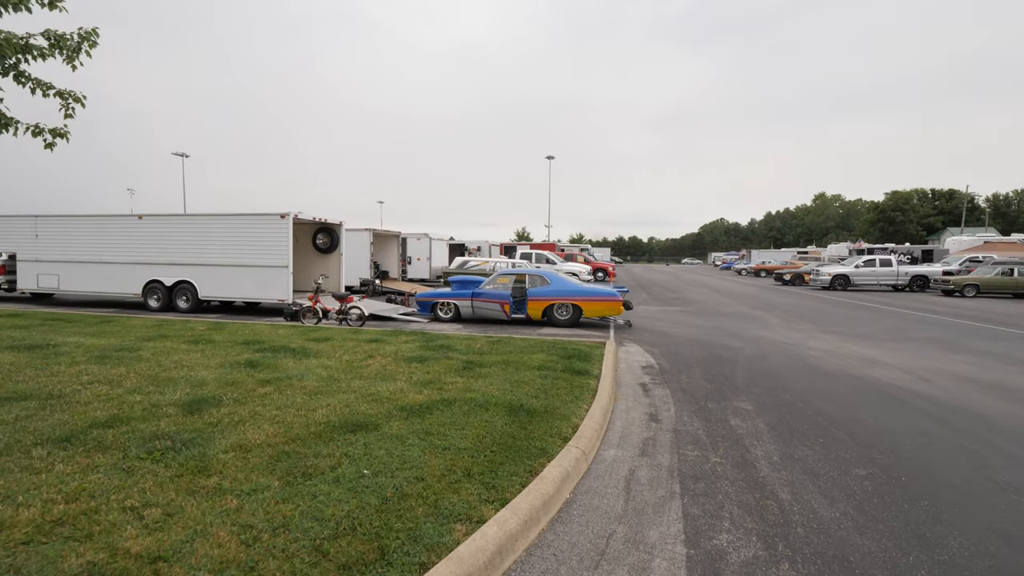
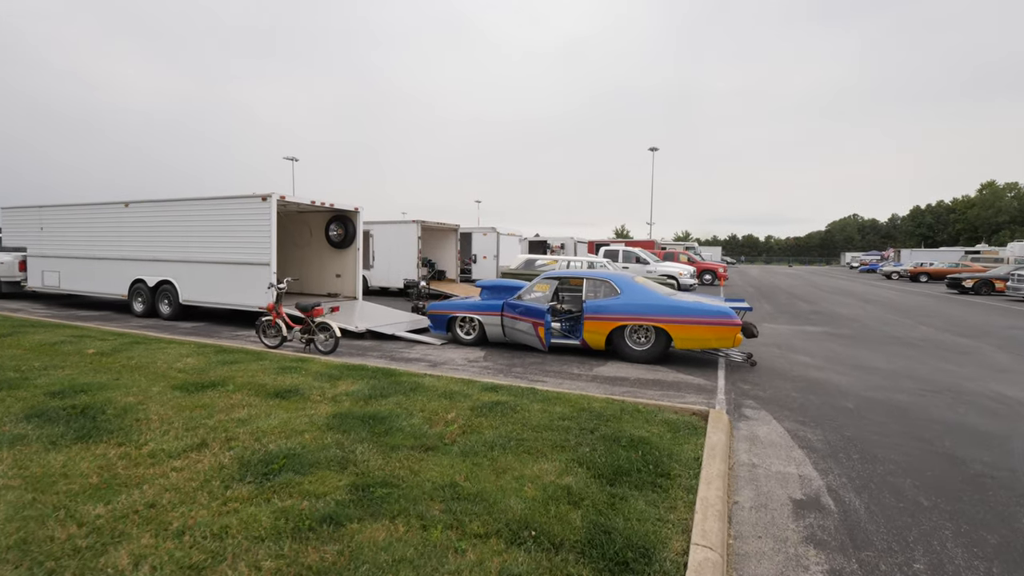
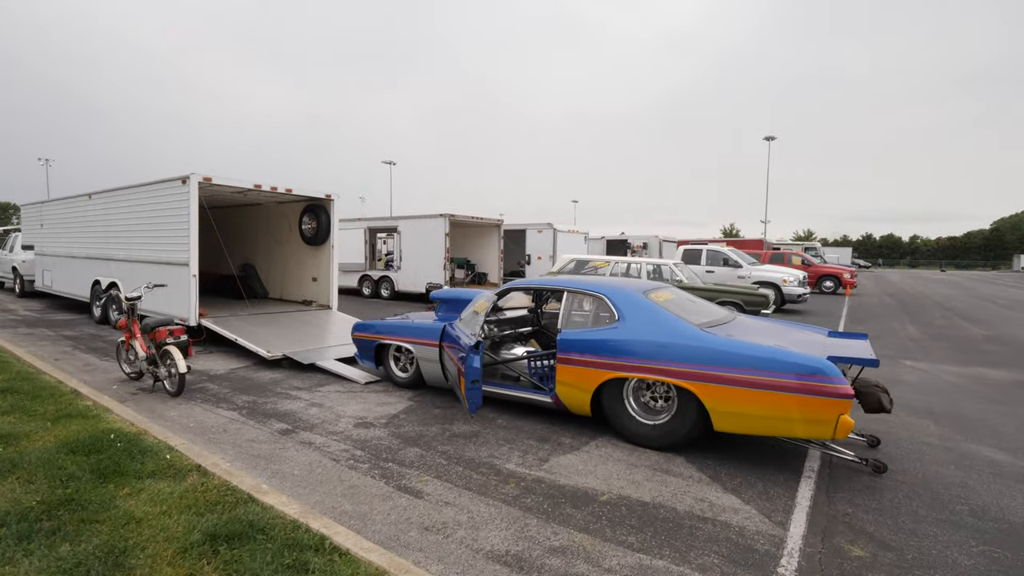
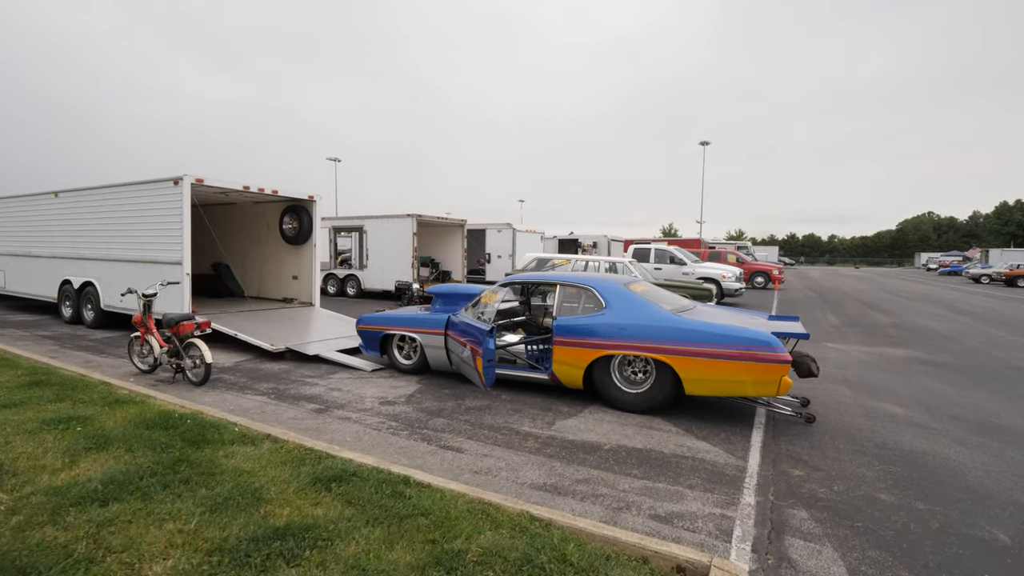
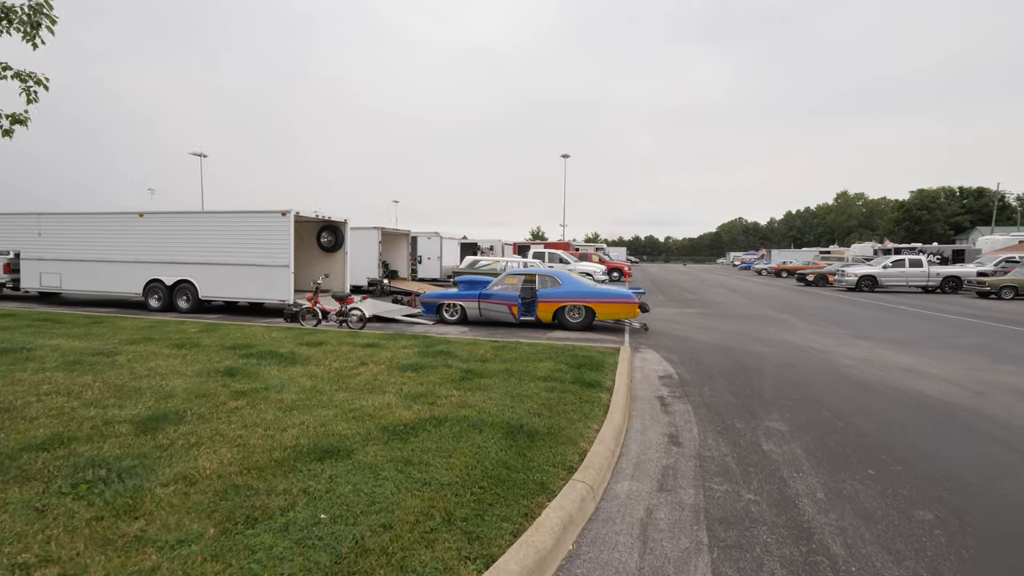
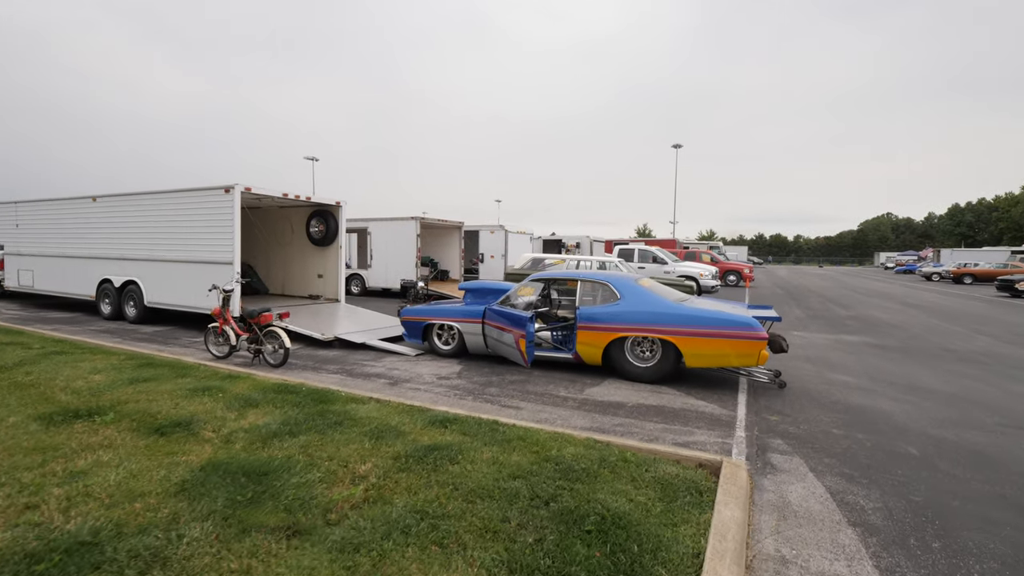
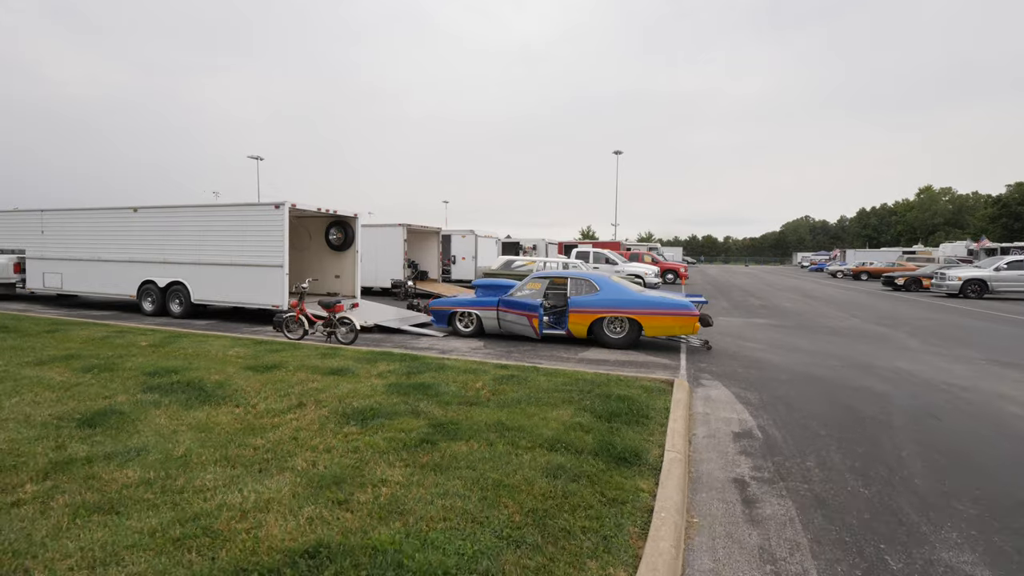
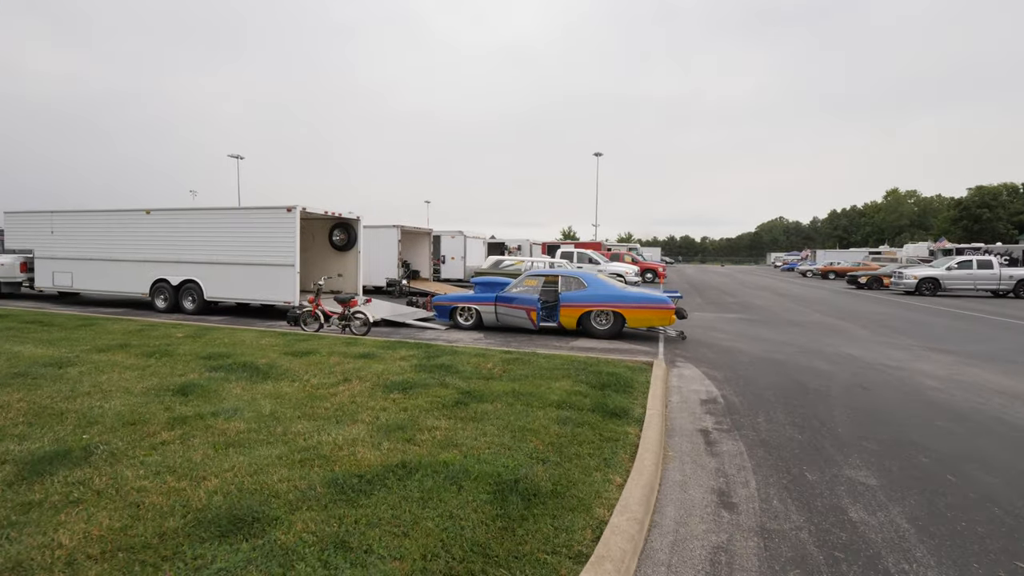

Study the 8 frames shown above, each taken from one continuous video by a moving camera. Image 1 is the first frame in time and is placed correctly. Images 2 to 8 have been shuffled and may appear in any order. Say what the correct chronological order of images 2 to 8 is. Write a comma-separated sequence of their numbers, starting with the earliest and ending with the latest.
5, 8, 7, 2, 6, 4, 3
